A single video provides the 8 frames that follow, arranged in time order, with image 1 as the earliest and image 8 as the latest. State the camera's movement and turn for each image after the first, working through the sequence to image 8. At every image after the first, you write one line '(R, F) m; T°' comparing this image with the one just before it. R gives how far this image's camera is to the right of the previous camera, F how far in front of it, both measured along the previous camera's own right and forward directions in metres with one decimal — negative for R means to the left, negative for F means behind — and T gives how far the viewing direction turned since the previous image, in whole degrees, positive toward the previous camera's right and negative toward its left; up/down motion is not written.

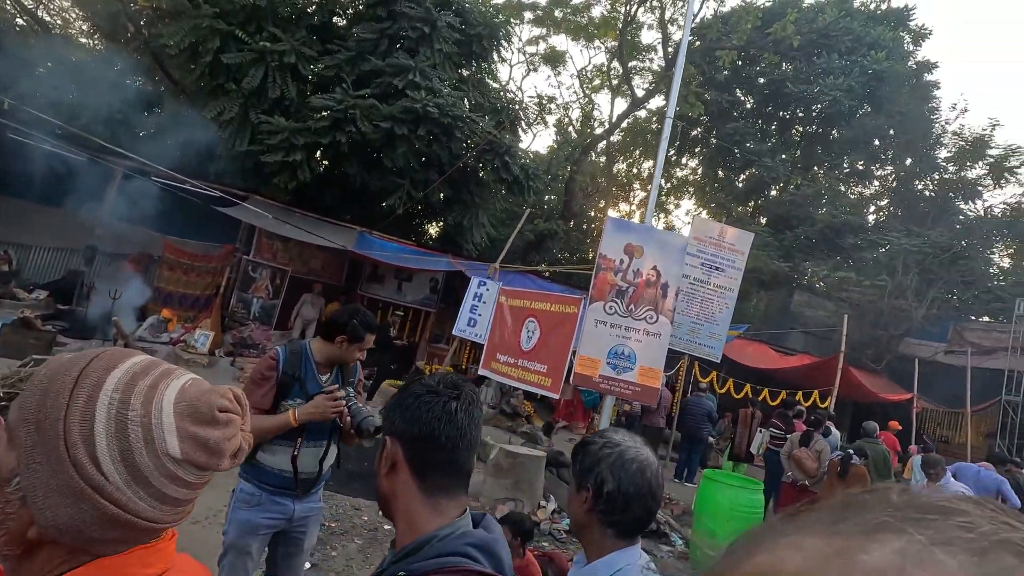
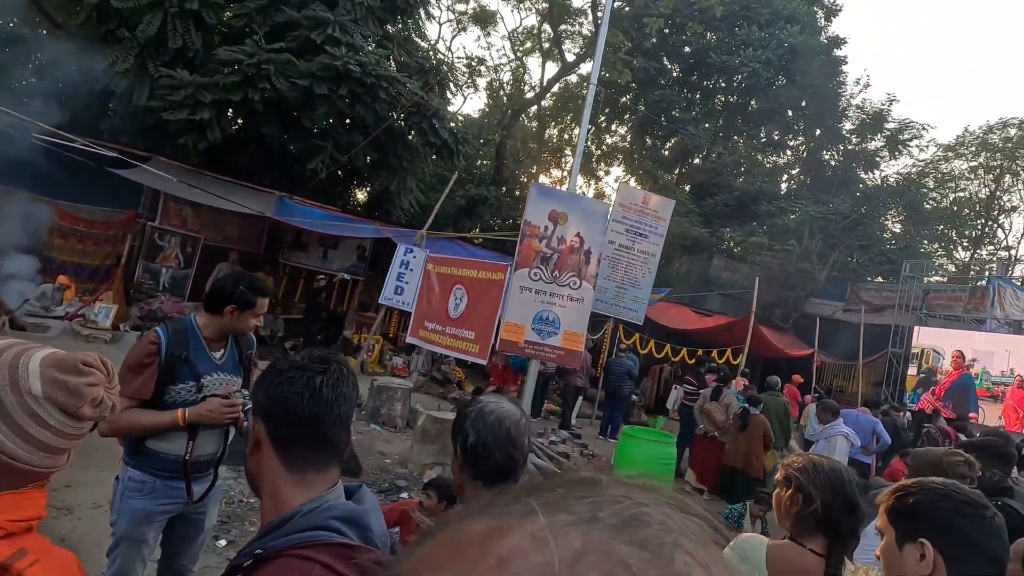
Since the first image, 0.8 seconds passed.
(+0.1, 0.0) m; +6°
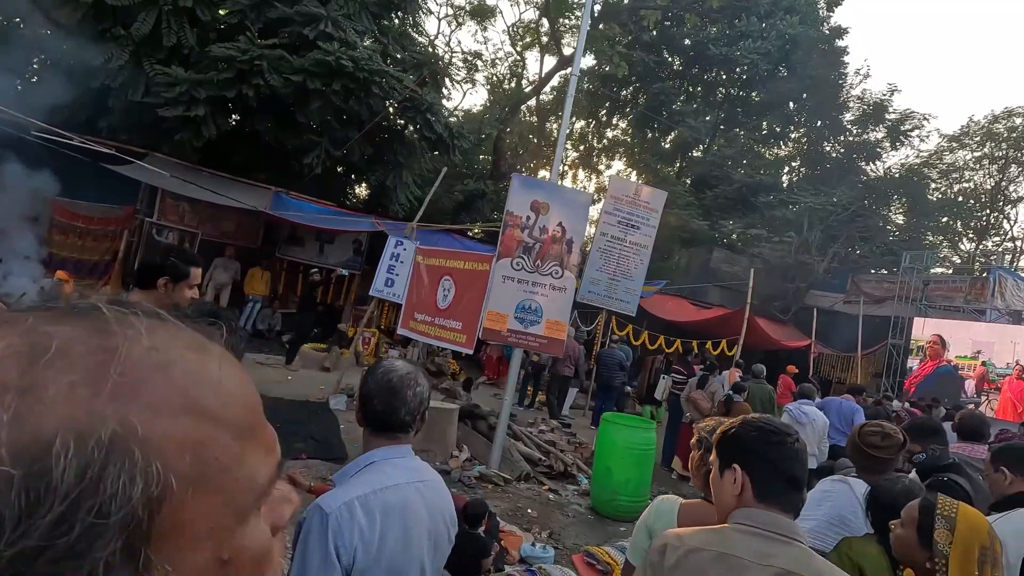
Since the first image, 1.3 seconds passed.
(+0.3, -0.1) m; -1°
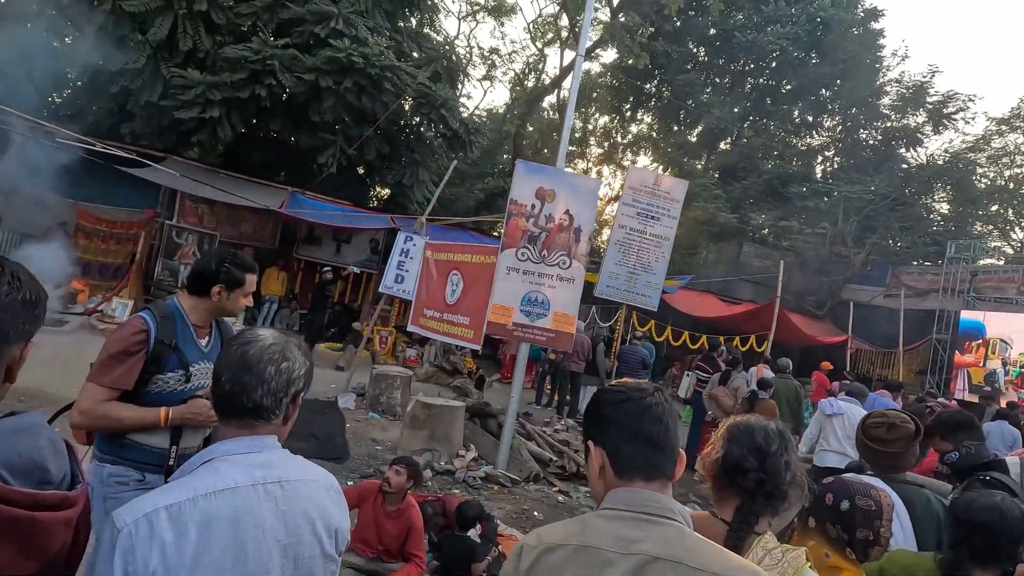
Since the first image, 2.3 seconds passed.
(+0.3, +0.3) m; -3°
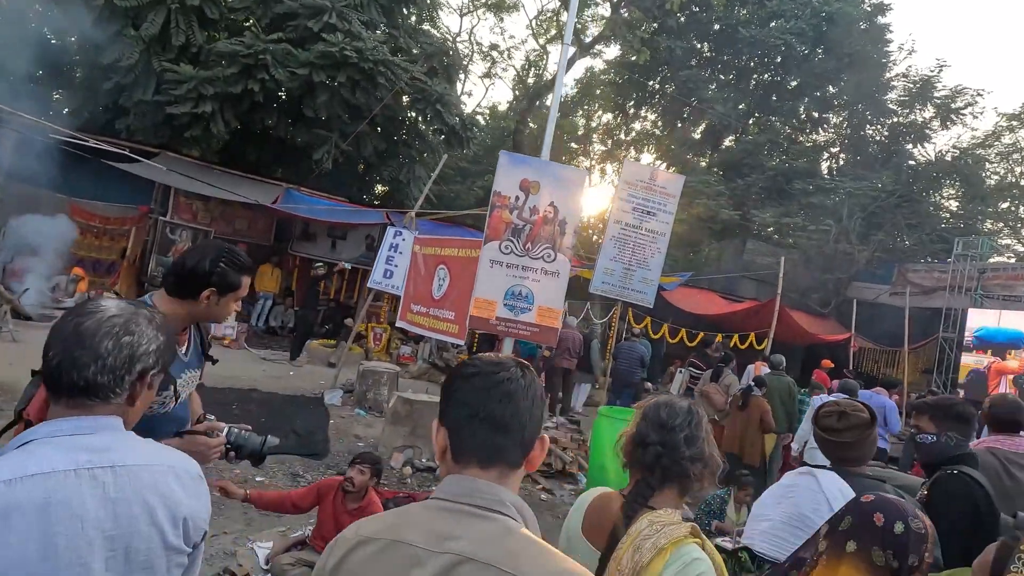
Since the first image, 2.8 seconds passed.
(+0.2, +0.1) m; -1°
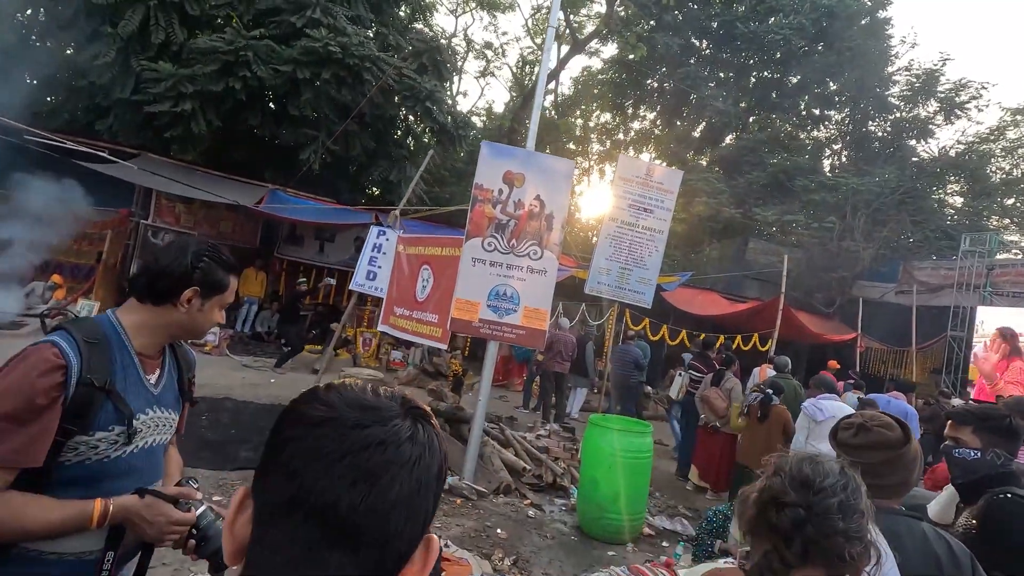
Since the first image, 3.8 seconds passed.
(+0.2, +0.4) m; 0°
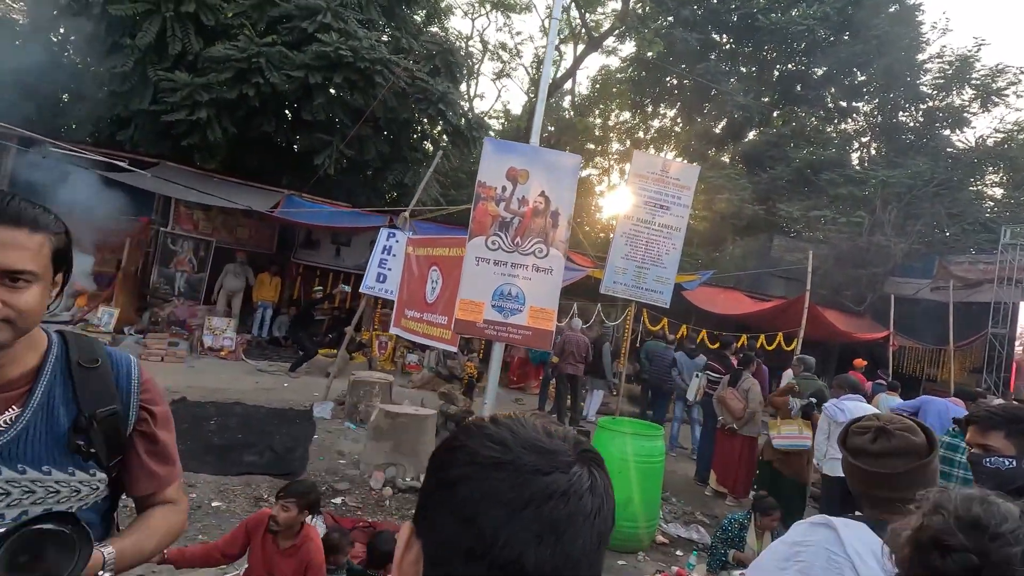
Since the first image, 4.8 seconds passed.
(+0.2, +0.2) m; -3°
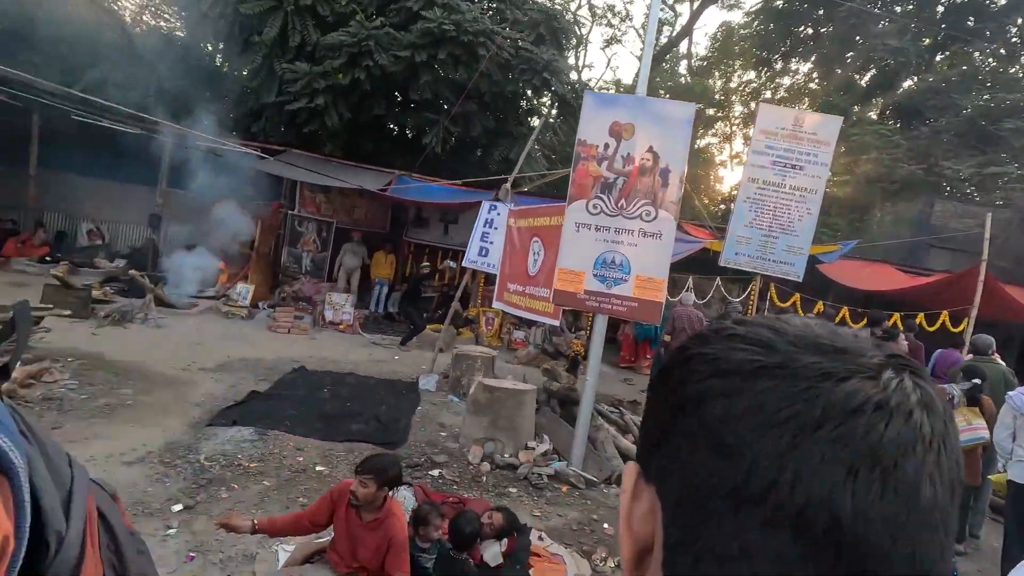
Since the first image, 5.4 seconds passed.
(+0.1, +0.4) m; -11°
